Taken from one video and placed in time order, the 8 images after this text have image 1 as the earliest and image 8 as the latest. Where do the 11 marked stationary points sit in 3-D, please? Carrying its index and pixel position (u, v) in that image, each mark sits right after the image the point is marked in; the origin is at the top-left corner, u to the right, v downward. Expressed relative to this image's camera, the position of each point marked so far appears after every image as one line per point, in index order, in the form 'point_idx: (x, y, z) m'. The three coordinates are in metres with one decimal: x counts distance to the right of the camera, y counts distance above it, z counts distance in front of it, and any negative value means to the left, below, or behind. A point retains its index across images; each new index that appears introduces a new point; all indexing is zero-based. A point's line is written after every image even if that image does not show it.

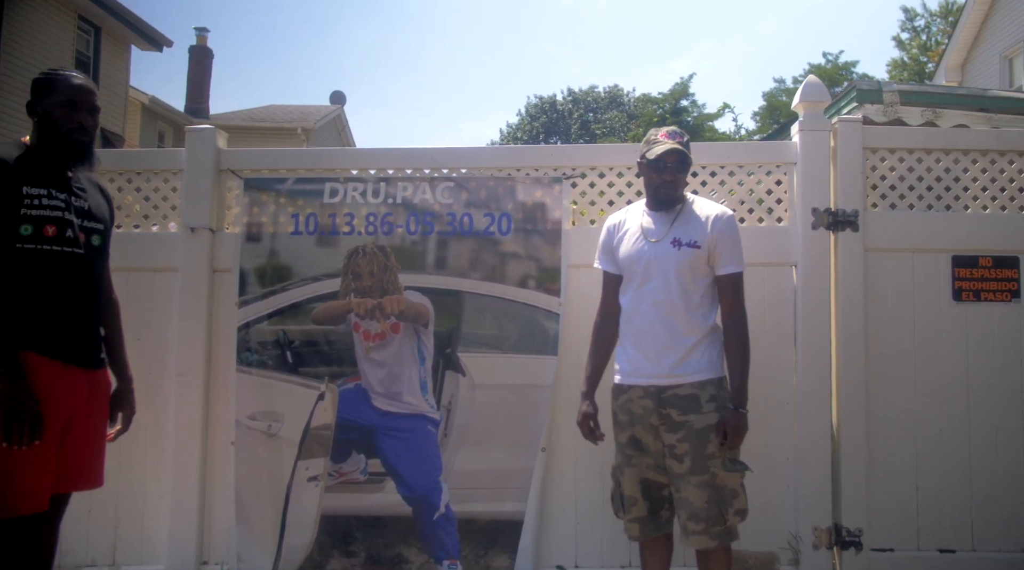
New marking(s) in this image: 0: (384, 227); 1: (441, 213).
0: (-0.8, +0.4, +6.0) m
1: (-0.5, +0.5, +6.0) m
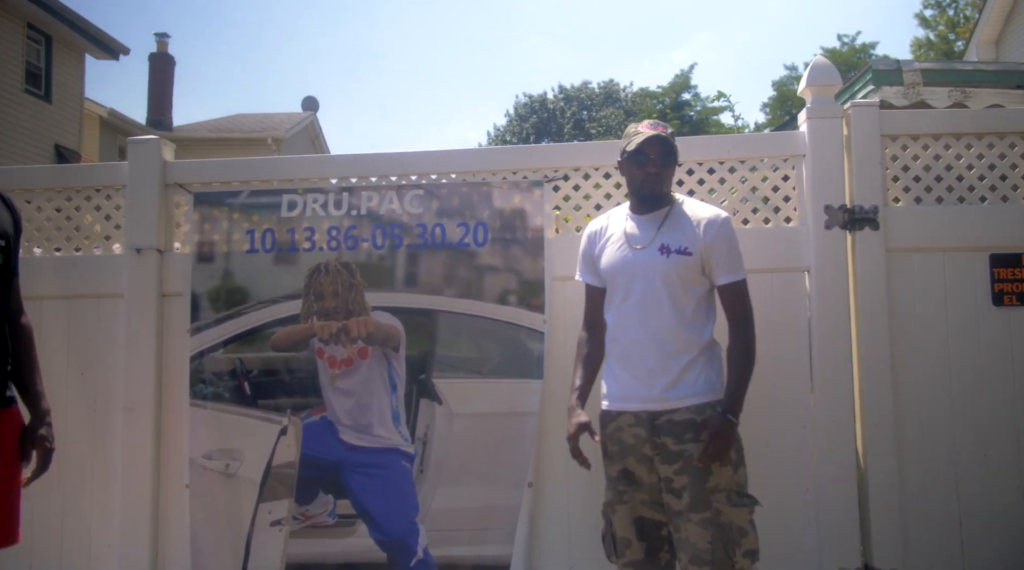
0: (-1.0, +0.3, +5.4) m
1: (-0.6, +0.4, +5.4) m
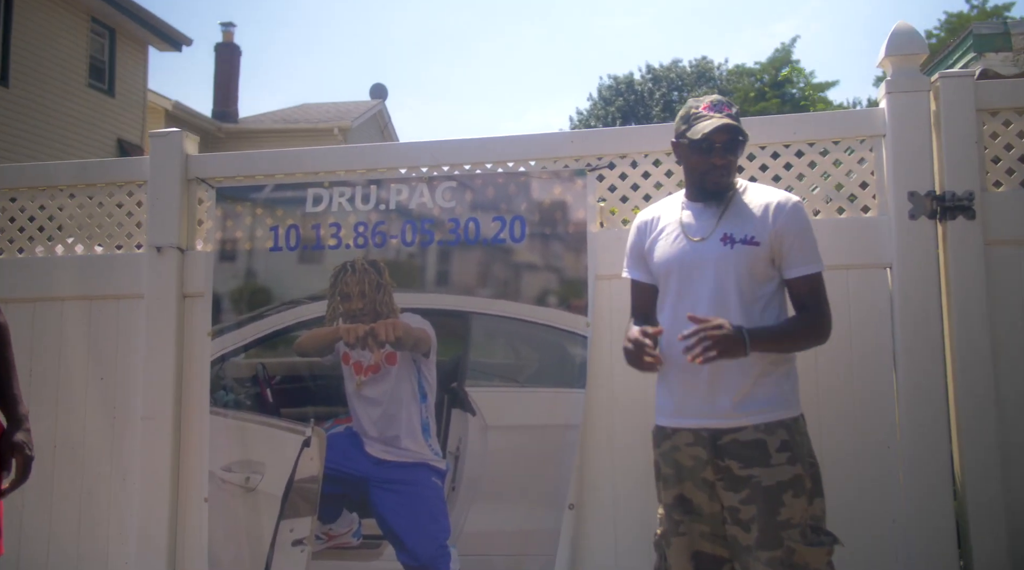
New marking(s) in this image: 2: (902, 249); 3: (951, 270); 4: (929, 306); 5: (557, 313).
0: (-0.7, +0.3, +5.0) m
1: (-0.4, +0.4, +5.0) m
2: (+1.9, +0.2, +4.6) m
3: (+2.1, +0.1, +4.5) m
4: (+2.0, -0.1, +4.5) m
5: (+0.2, -0.1, +4.8) m
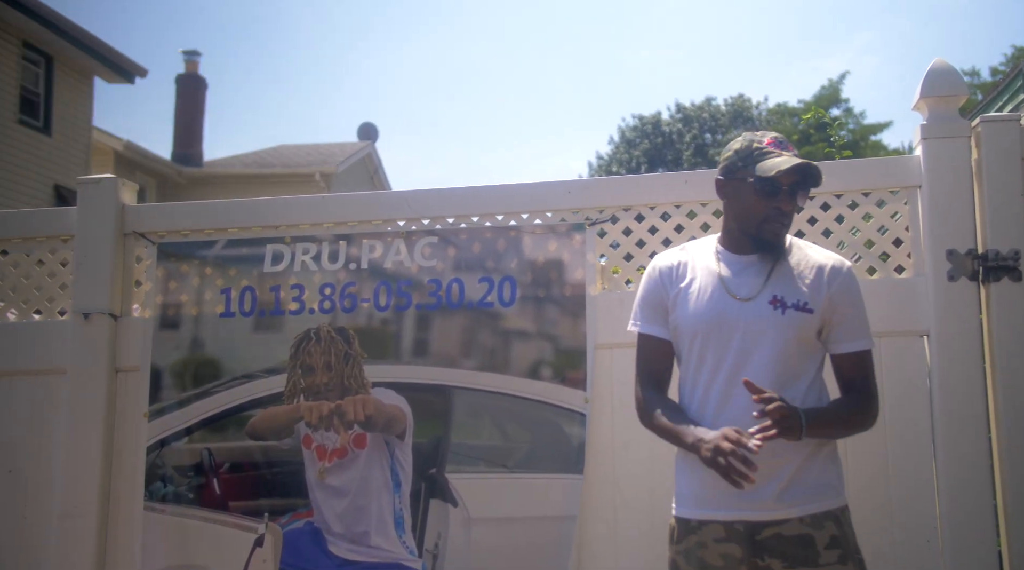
0: (-0.8, -0.1, +4.4) m
1: (-0.4, 0.0, +4.3) m
2: (+1.9, -0.1, +4.1) m
3: (+2.1, -0.2, +4.0) m
4: (+2.0, -0.4, +4.0) m
5: (+0.2, -0.5, +4.2) m
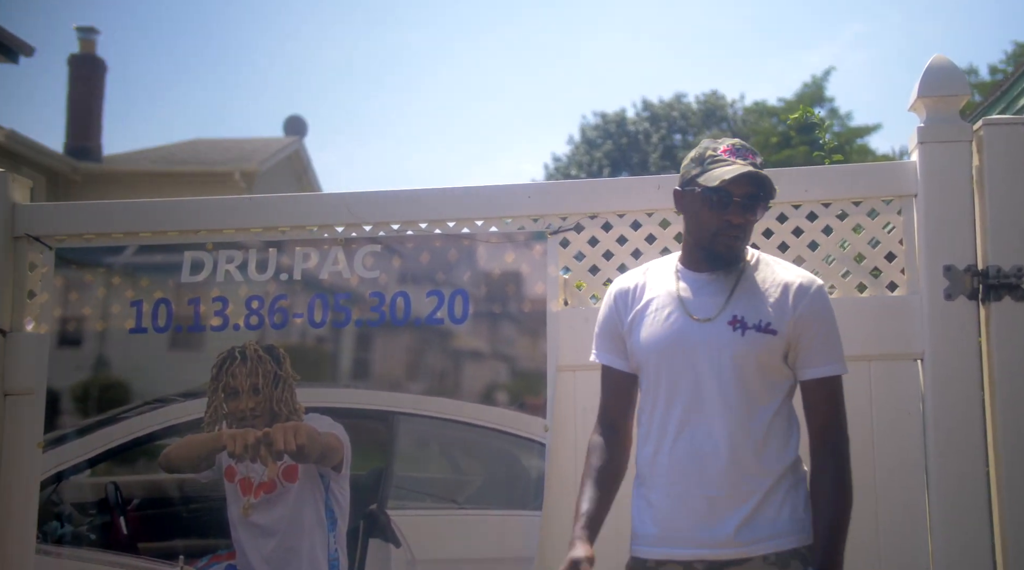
0: (-1.0, -0.1, +3.9) m
1: (-0.6, 0.0, +3.9) m
2: (+1.7, -0.2, +3.7) m
3: (+1.9, -0.3, +3.7) m
4: (+1.8, -0.5, +3.7) m
5: (0.0, -0.5, +3.8) m
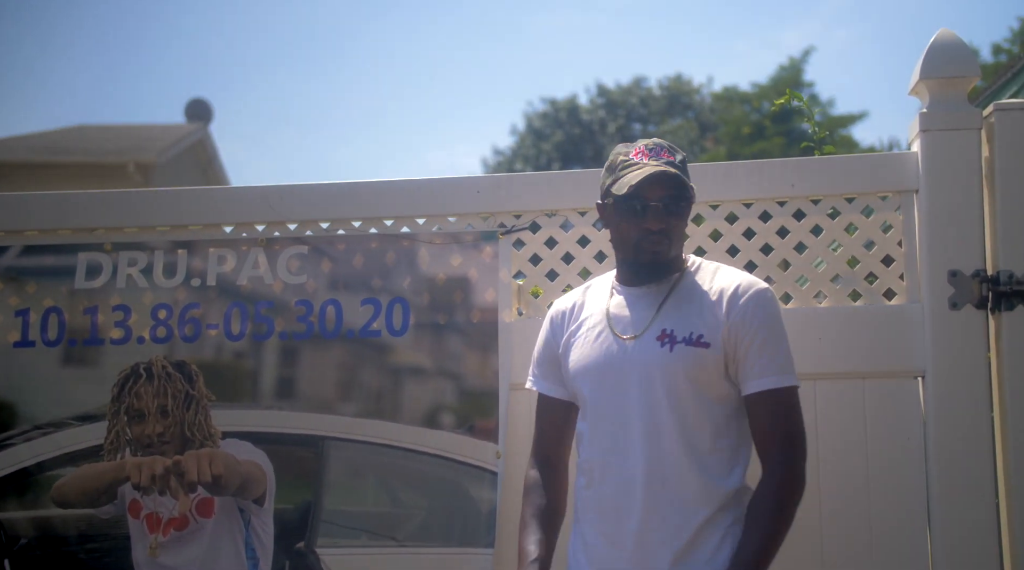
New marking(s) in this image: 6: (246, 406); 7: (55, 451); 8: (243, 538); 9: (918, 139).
0: (-1.2, -0.1, +3.4) m
1: (-0.8, -0.1, +3.4) m
2: (+1.5, -0.2, +3.2) m
3: (+1.7, -0.3, +3.2) m
4: (+1.6, -0.5, +3.2) m
5: (-0.2, -0.5, +3.3) m
6: (-1.0, -0.4, +3.3) m
7: (-1.6, -0.6, +3.3) m
8: (-1.0, -0.9, +3.3) m
9: (+1.4, +0.5, +3.3) m
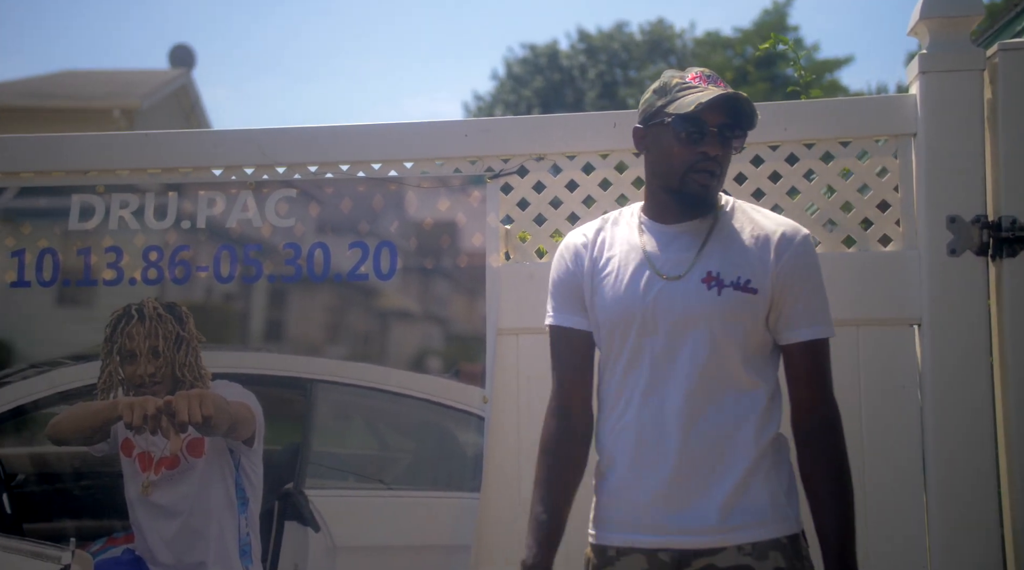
0: (-1.2, +0.1, +3.4) m
1: (-0.9, +0.2, +3.4) m
2: (+1.4, 0.0, +3.2) m
3: (+1.7, -0.2, +3.1) m
4: (+1.6, -0.3, +3.1) m
5: (-0.3, -0.3, +3.3) m
6: (-1.0, -0.2, +3.4) m
7: (-1.7, -0.4, +3.4) m
8: (-1.0, -0.7, +3.4) m
9: (+1.4, +0.7, +3.2) m
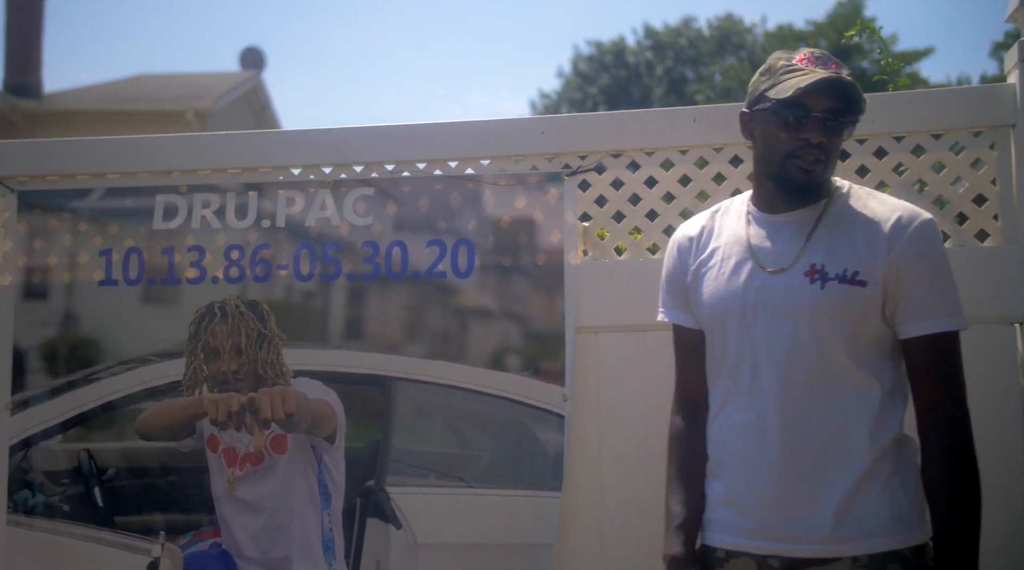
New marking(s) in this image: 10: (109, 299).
0: (-0.9, +0.1, +3.4) m
1: (-0.6, +0.2, +3.4) m
2: (+1.7, 0.0, +3.0) m
3: (+1.9, -0.1, +2.9) m
4: (+1.8, -0.3, +3.0) m
5: (0.0, -0.3, +3.2) m
6: (-0.7, -0.2, +3.4) m
7: (-1.4, -0.4, +3.5) m
8: (-0.7, -0.7, +3.4) m
9: (+1.7, +0.7, +3.0) m
10: (-1.5, -0.1, +3.5) m
